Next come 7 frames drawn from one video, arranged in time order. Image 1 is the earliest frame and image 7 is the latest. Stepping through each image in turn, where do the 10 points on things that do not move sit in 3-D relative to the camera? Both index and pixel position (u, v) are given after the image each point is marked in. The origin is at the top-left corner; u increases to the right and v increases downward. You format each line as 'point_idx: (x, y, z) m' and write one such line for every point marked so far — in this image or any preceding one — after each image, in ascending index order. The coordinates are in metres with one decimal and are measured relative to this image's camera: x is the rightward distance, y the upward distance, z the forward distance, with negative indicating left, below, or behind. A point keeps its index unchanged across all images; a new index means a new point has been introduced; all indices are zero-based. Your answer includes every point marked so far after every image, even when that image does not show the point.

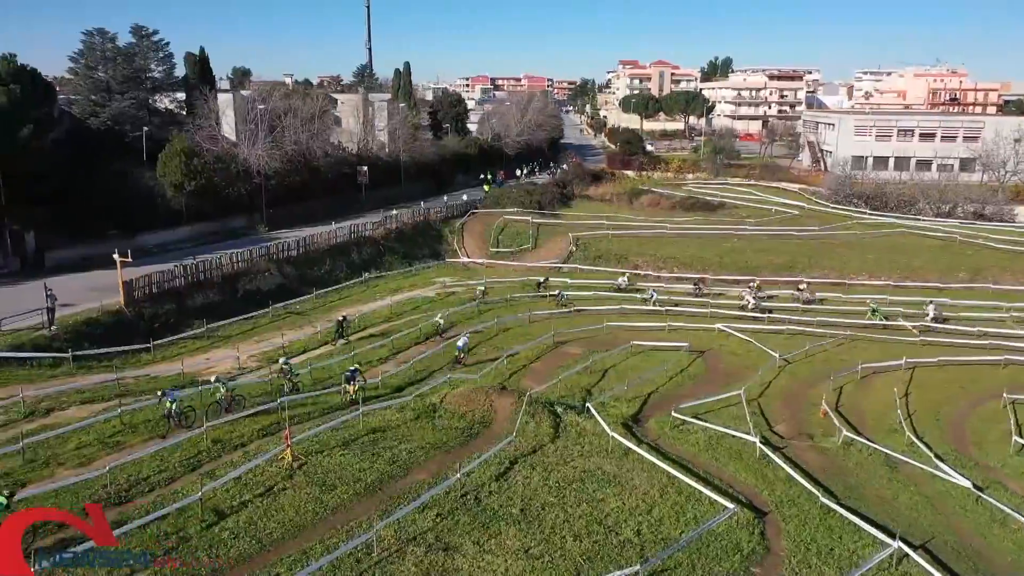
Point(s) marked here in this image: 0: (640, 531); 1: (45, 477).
0: (+2.8, -5.2, +17.4) m
1: (-10.8, -4.4, +19.0) m
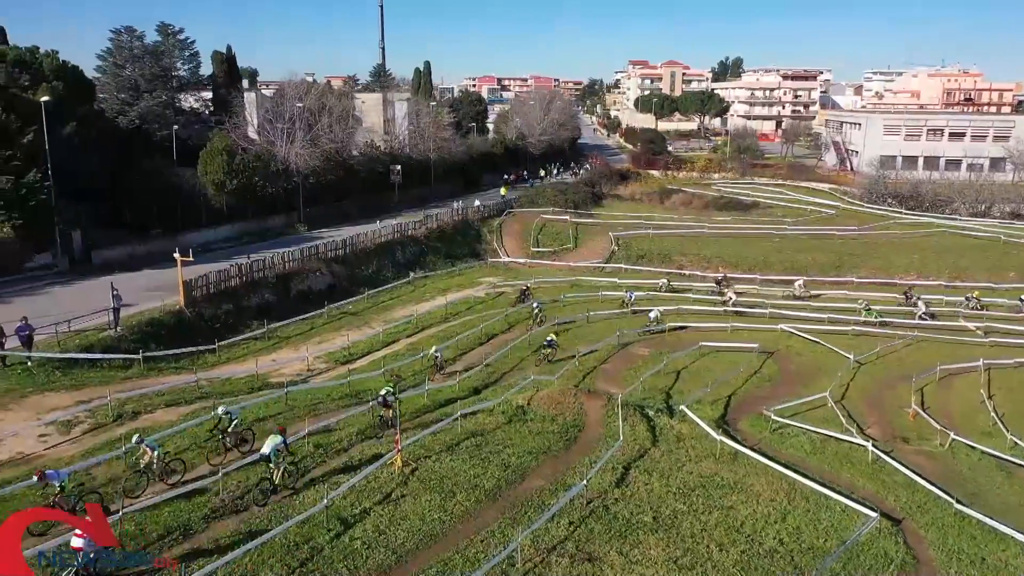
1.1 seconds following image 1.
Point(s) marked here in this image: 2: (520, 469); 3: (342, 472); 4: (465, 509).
0: (+5.5, -5.2, +16.7) m
1: (-8.0, -4.4, +18.3) m
2: (+0.2, -4.3, +19.5) m
3: (-3.8, -4.3, +19.0) m
4: (-1.0, -4.7, +17.4) m
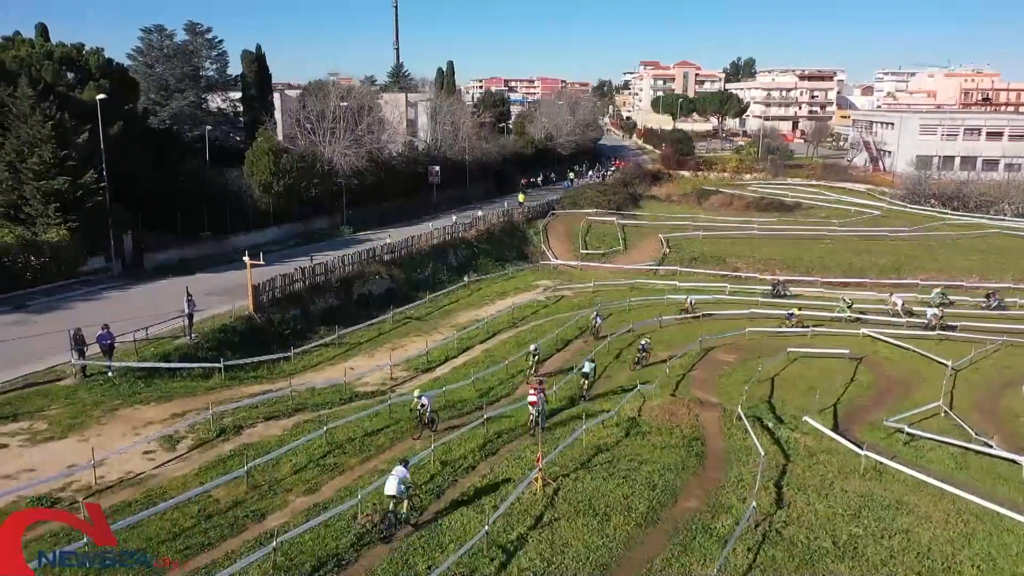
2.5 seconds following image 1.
0: (+8.8, -5.3, +15.4) m
1: (-4.7, -4.5, +16.9) m
2: (+3.5, -4.5, +18.1) m
3: (-0.6, -4.4, +17.6) m
4: (+2.3, -4.8, +16.1) m
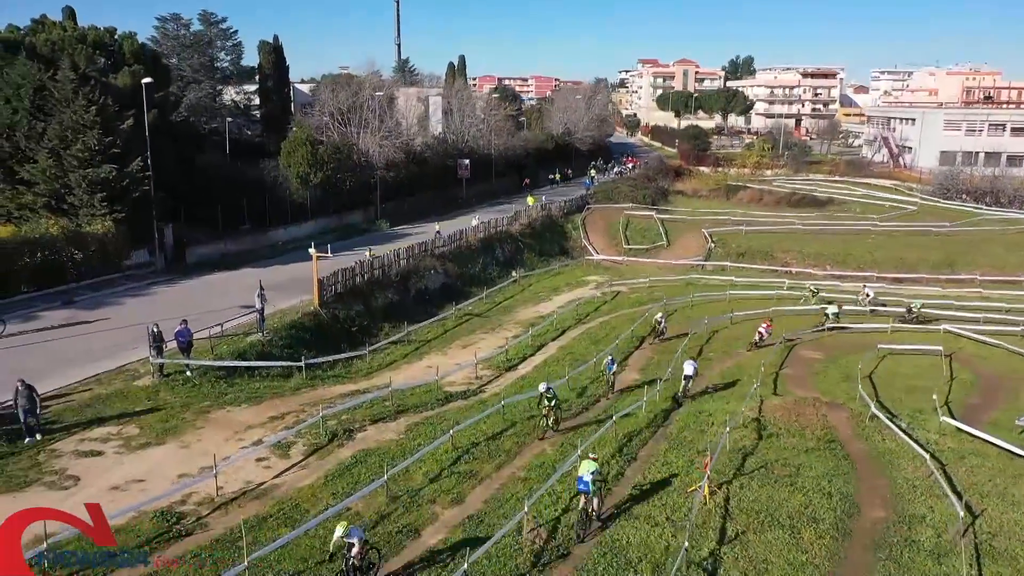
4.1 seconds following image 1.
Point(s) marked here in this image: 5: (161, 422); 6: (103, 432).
0: (+12.1, -5.0, +13.8) m
1: (-1.5, -4.3, +15.1) m
2: (+6.8, -4.2, +16.5) m
3: (+2.7, -4.2, +15.9) m
4: (+5.6, -4.6, +14.4) m
5: (-8.3, -3.2, +19.4) m
6: (-9.4, -3.3, +18.7) m
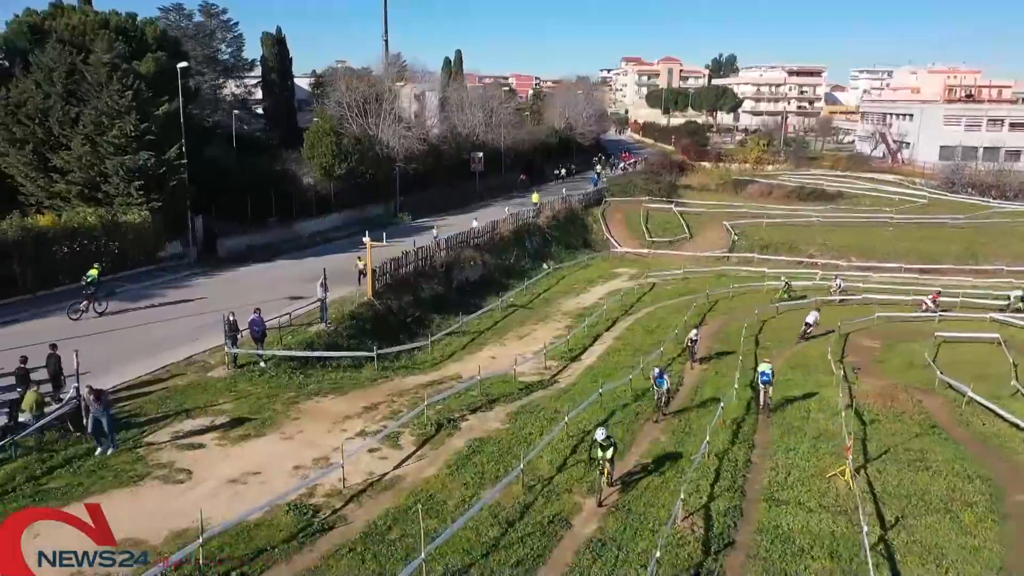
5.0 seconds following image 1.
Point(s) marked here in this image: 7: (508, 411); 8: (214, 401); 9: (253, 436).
0: (+14.8, -4.5, +13.5) m
1: (+1.1, -3.9, +14.4) m
2: (+9.3, -3.8, +16.0) m
3: (+5.3, -3.8, +15.3) m
4: (+8.2, -4.2, +13.9) m
5: (-5.8, -2.8, +18.4) m
6: (-6.9, -3.0, +17.7) m
7: (-0.1, -3.0, +19.7) m
8: (-7.0, -2.7, +19.2) m
9: (-5.4, -3.1, +17.1) m
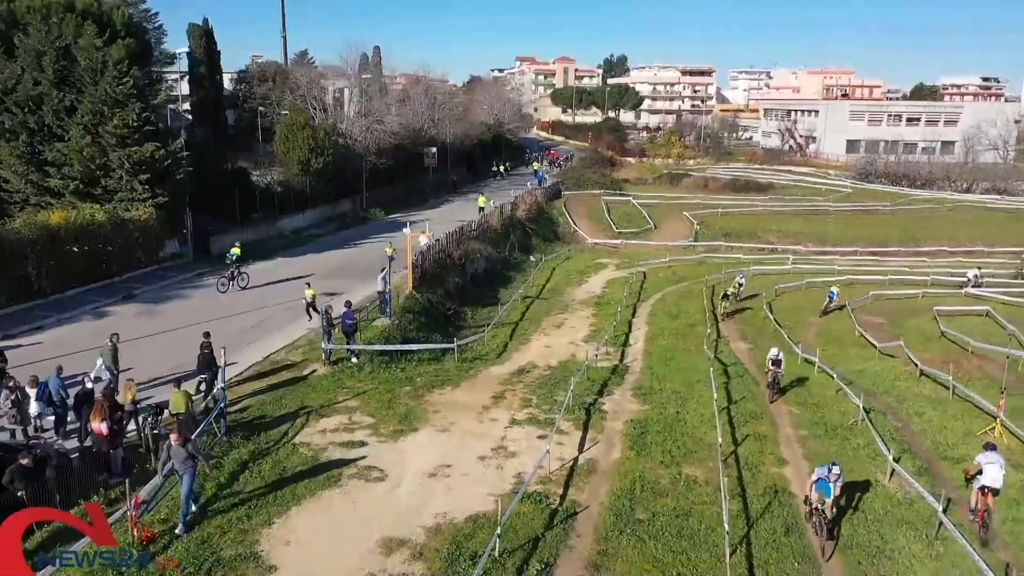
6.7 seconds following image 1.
0: (+18.5, -3.6, +15.6) m
1: (+4.8, -3.4, +14.5) m
2: (+12.7, -3.0, +17.3) m
3: (+8.8, -3.2, +16.0) m
4: (+11.9, -3.4, +15.0) m
5: (-2.7, -2.6, +17.5) m
6: (-3.6, -2.8, +16.6) m
7: (+2.8, -2.5, +19.6) m
8: (-3.9, -2.5, +18.1) m
9: (-2.1, -2.9, +16.3) m
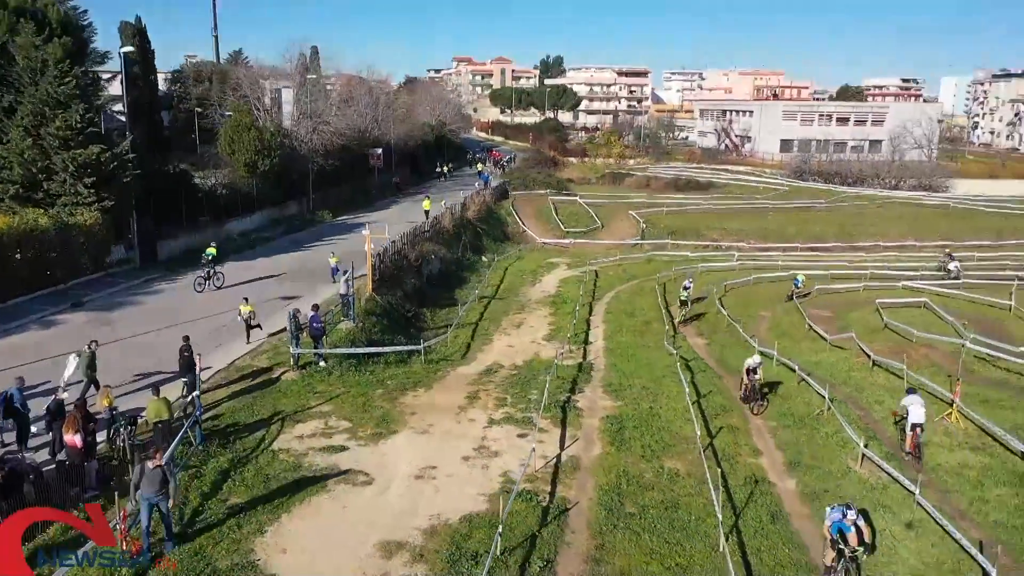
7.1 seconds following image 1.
0: (+18.0, -3.3, +17.1) m
1: (+4.6, -3.3, +14.9) m
2: (+12.2, -2.8, +18.3) m
3: (+8.4, -3.0, +16.7) m
4: (+11.6, -3.2, +16.0) m
5: (-3.2, -2.6, +17.4) m
6: (-4.0, -2.8, +16.4) m
7: (+2.1, -2.5, +19.9) m
8: (-4.5, -2.5, +17.8) m
9: (-2.5, -2.9, +16.1) m
